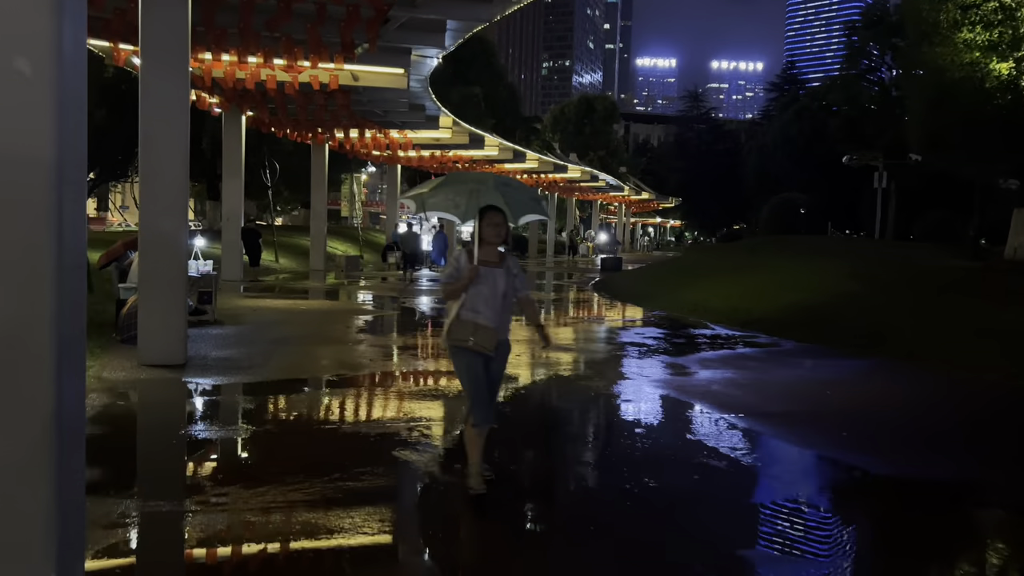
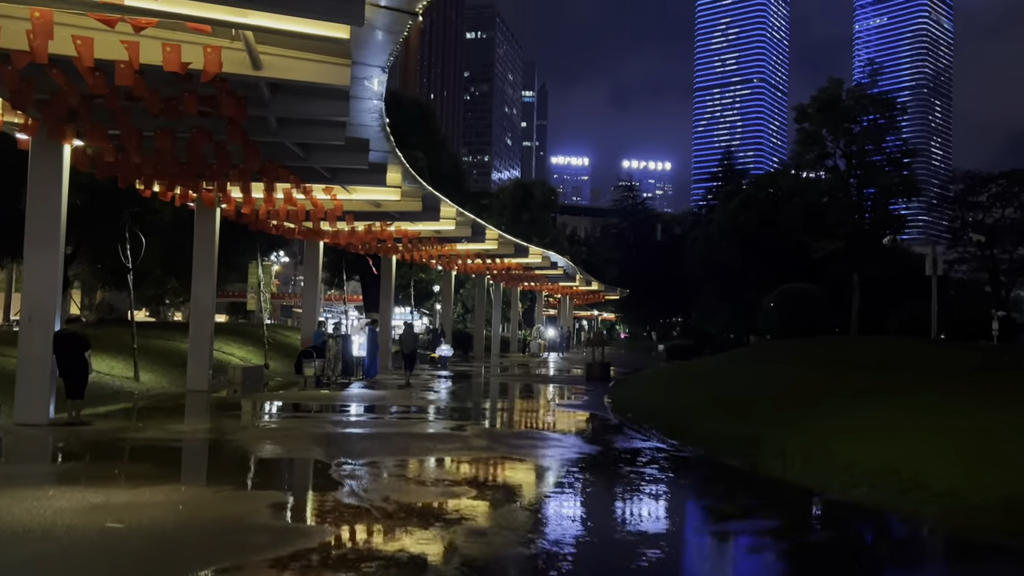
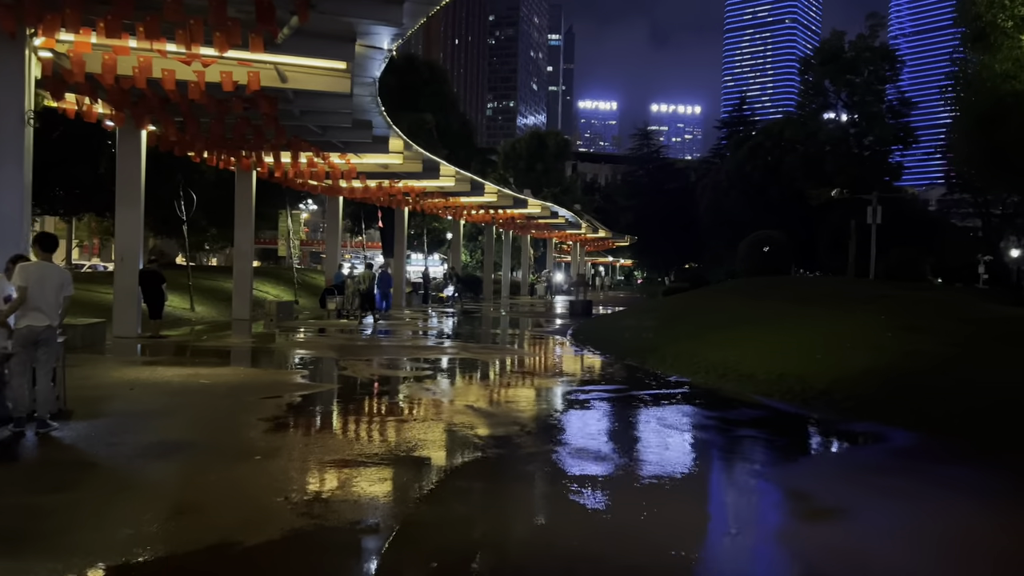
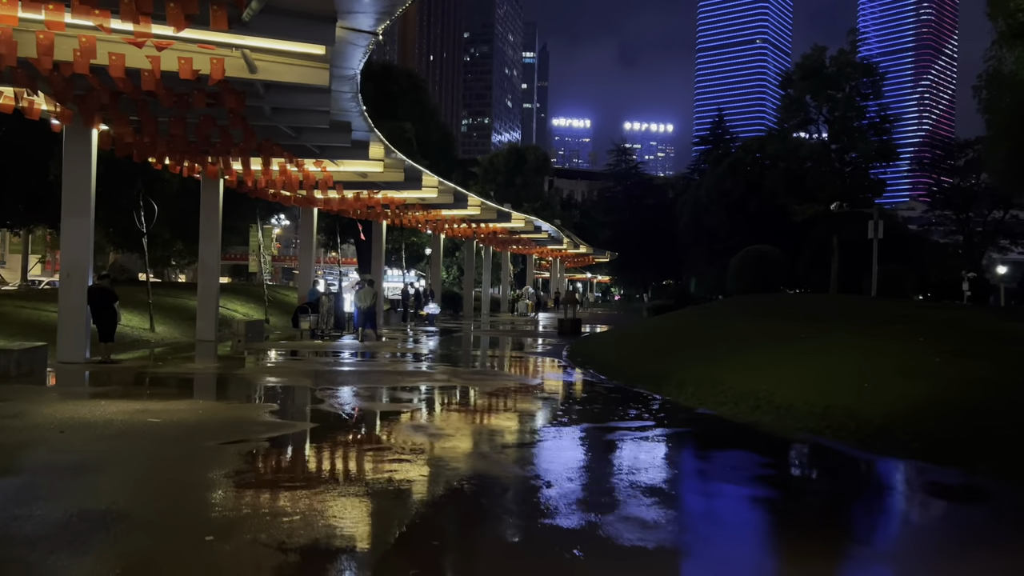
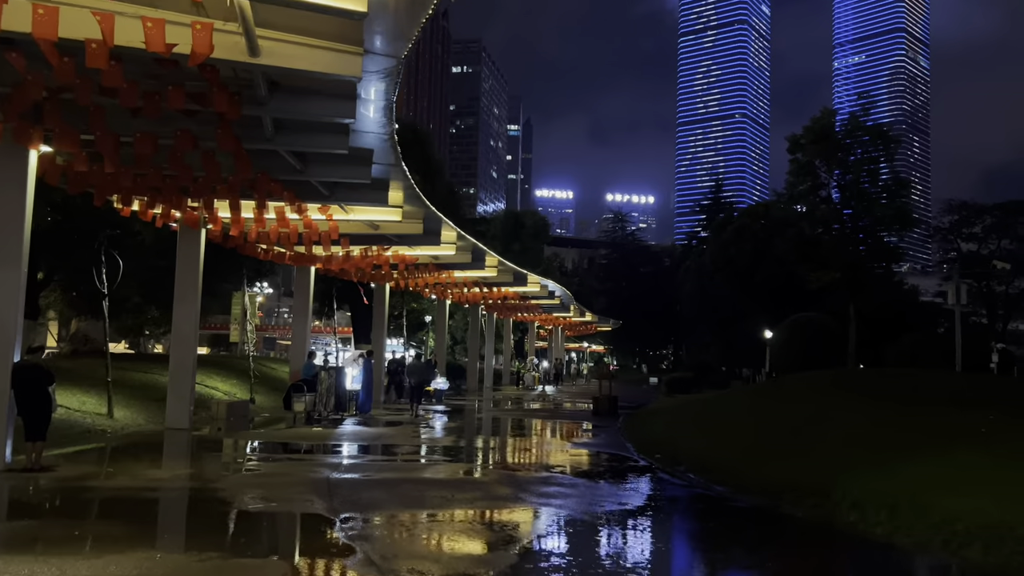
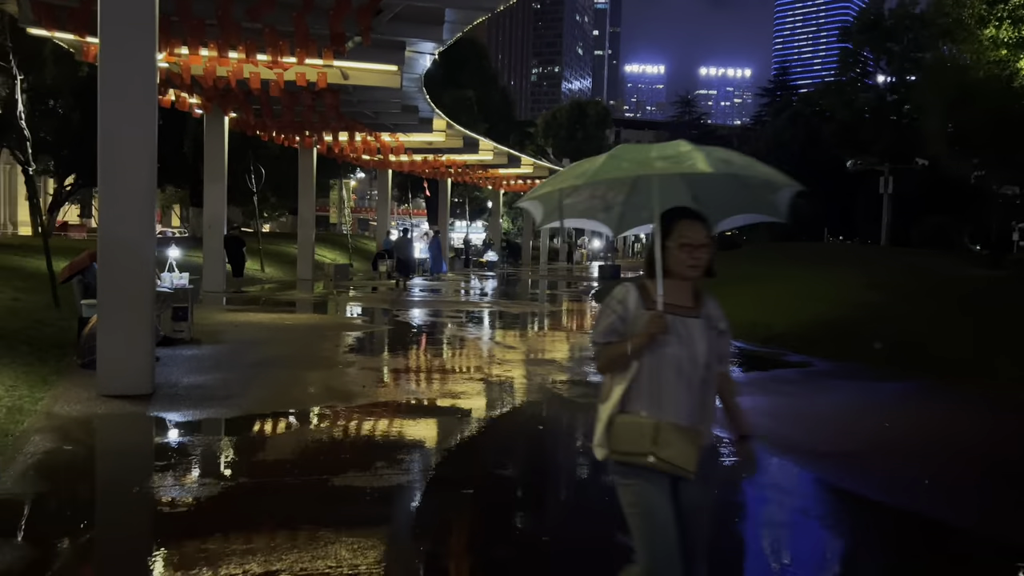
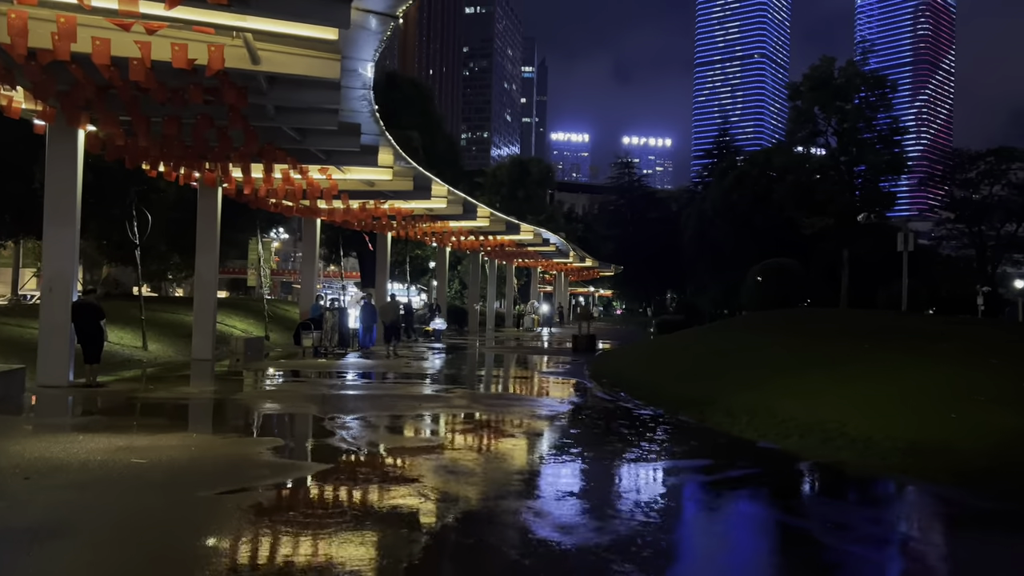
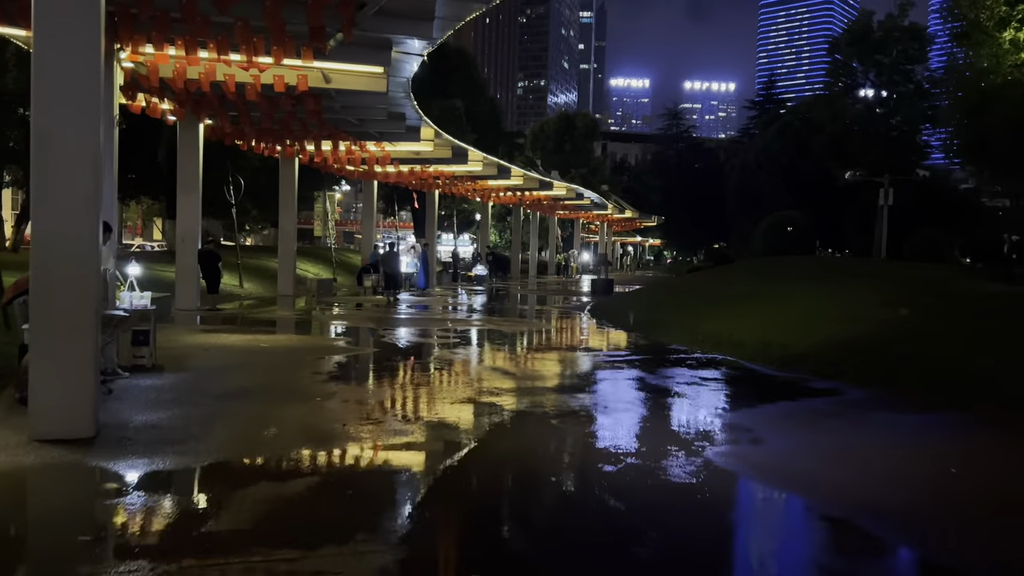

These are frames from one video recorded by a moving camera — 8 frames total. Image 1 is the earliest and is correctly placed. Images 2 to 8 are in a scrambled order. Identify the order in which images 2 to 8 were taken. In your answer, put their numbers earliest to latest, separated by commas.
6, 8, 3, 4, 7, 2, 5
